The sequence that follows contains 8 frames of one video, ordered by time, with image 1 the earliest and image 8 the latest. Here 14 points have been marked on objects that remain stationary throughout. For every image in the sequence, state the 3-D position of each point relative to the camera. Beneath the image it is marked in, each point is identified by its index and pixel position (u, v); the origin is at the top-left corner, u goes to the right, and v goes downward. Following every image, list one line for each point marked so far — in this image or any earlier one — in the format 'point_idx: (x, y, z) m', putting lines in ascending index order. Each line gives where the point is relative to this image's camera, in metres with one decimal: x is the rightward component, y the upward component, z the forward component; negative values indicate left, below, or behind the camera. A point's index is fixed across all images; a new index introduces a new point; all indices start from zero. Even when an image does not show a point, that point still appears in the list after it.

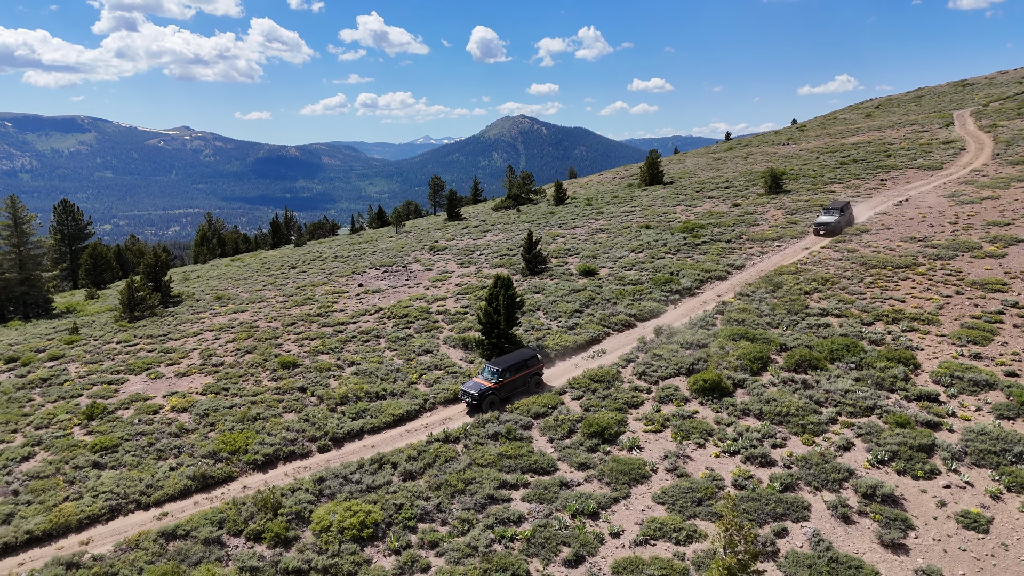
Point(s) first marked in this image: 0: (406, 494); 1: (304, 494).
0: (-2.5, -4.7, +16.7) m
1: (-4.8, -4.8, +16.8) m
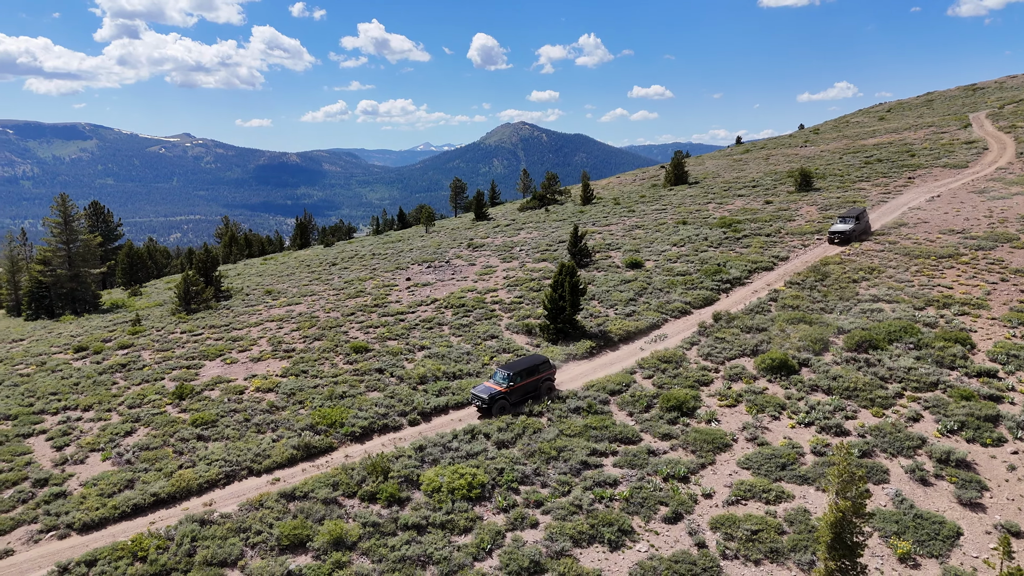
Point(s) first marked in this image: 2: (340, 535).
0: (-0.2, -4.2, +17.8) m
1: (-2.6, -4.2, +17.9) m
2: (-3.6, -5.2, +15.2) m
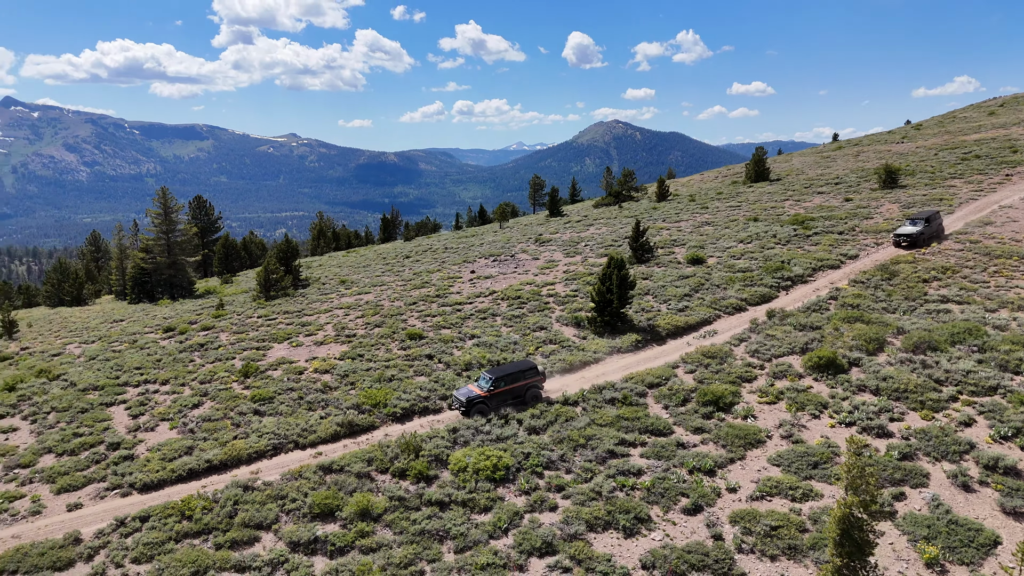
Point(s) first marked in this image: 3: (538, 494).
0: (+0.5, -3.9, +18.2) m
1: (-1.9, -3.9, +18.6) m
2: (-3.2, -4.8, +16.0) m
3: (+0.6, -4.6, +16.2) m
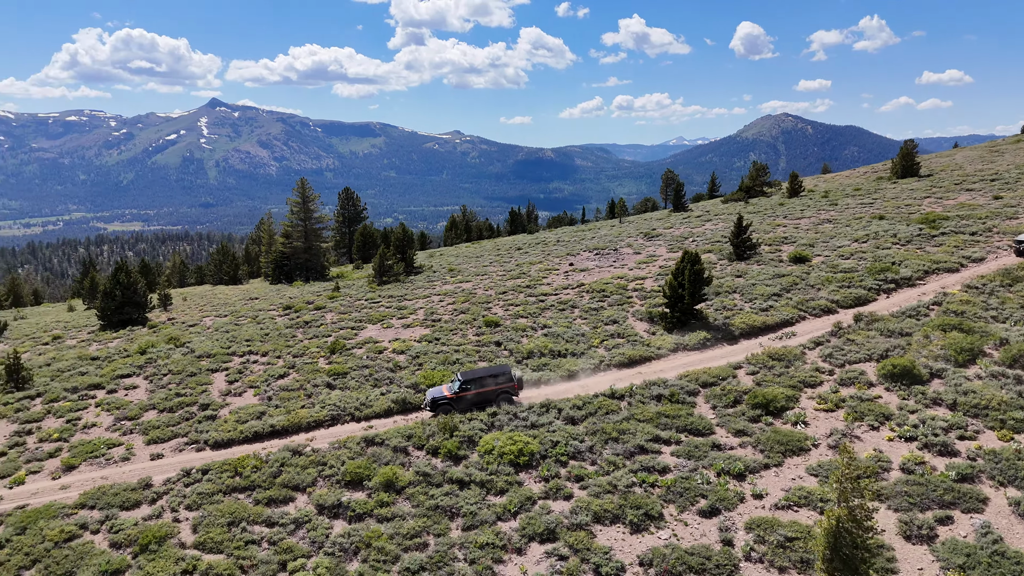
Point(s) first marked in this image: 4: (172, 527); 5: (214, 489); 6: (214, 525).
0: (+1.3, -3.7, +18.2) m
1: (-0.9, -3.6, +19.1) m
2: (-2.8, -4.4, +16.9) m
3: (+1.0, -4.4, +16.3) m
4: (-7.5, -5.2, +15.8) m
5: (-7.1, -4.8, +17.2) m
6: (-6.5, -5.2, +15.8) m
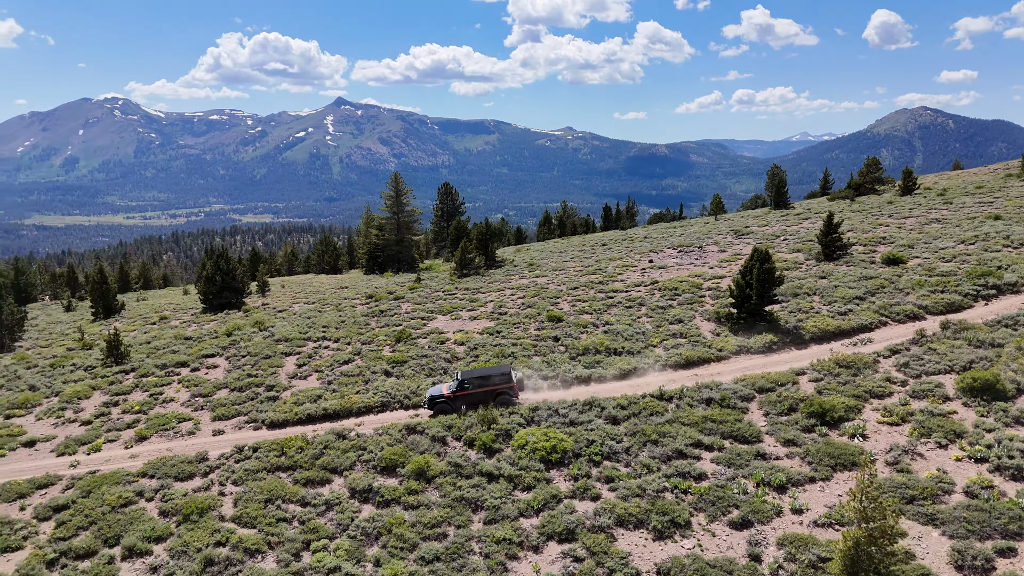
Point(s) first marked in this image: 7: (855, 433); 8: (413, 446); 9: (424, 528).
0: (+2.2, -3.6, +17.7) m
1: (+0.2, -3.4, +18.9) m
2: (-2.1, -4.2, +17.0) m
3: (+1.6, -4.2, +15.9) m
4: (-6.9, -4.9, +16.7) m
5: (-6.3, -4.4, +18.0) m
6: (-5.9, -4.9, +16.5) m
7: (+7.9, -3.3, +16.6) m
8: (-2.5, -4.0, +18.2) m
9: (-1.8, -5.0, +15.0) m
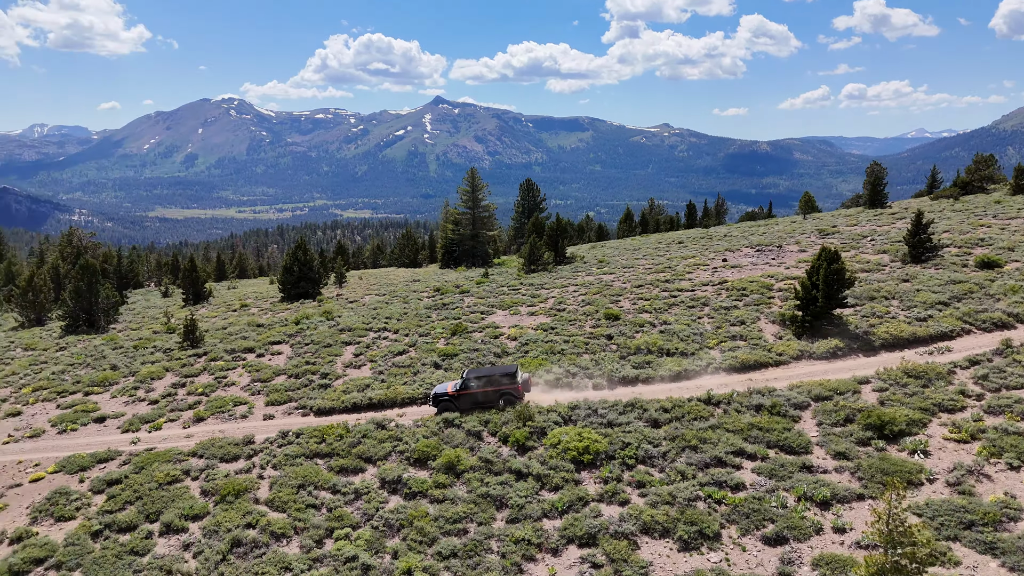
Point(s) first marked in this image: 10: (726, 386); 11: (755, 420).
0: (+3.0, -3.5, +17.0) m
1: (+1.1, -3.2, +18.5) m
2: (-1.4, -4.0, +16.8) m
3: (+2.1, -4.2, +15.3) m
4: (-6.1, -4.6, +17.1) m
5: (-5.4, -4.1, +18.3) m
6: (-5.2, -4.6, +16.8) m
7: (+8.5, -3.4, +15.2) m
8: (-1.6, -3.8, +18.1) m
9: (-1.4, -4.8, +14.8) m
10: (+5.7, -2.6, +19.5) m
11: (+5.8, -3.1, +17.3) m
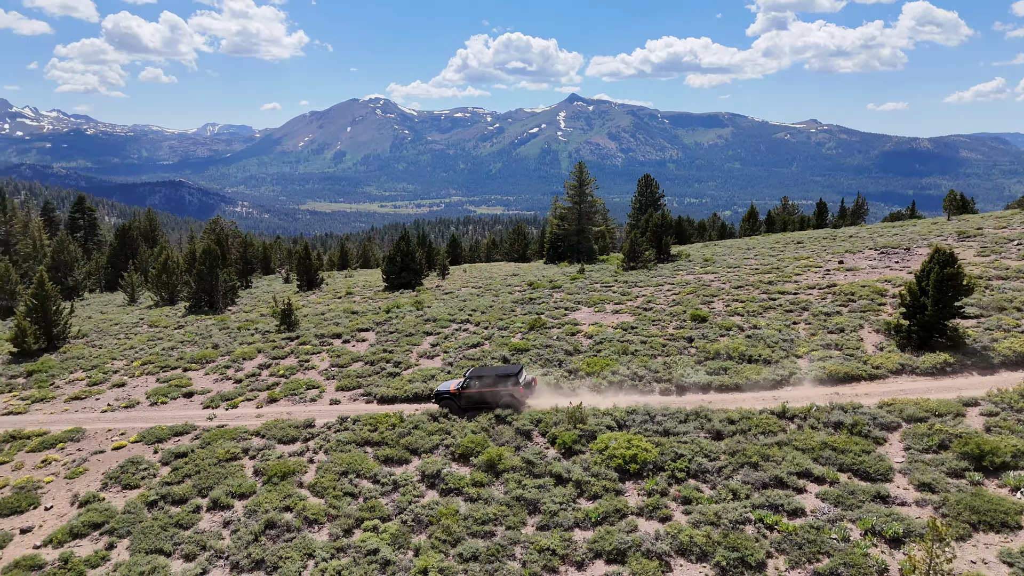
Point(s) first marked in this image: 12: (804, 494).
0: (+4.0, -3.4, +15.6) m
1: (+2.4, -3.1, +17.4) m
2: (-0.4, -3.9, +16.2) m
3: (+2.8, -4.1, +14.1) m
4: (-5.1, -4.2, +17.3) m
5: (-4.1, -3.8, +18.4) m
6: (-4.2, -4.3, +16.9) m
7: (+9.1, -3.5, +12.9) m
8: (-0.4, -3.6, +17.5) m
9: (-0.7, -4.6, +14.2) m
10: (+7.1, -2.7, +17.6) m
11: (+6.8, -3.2, +15.4) m
12: (+5.6, -3.9, +13.7) m
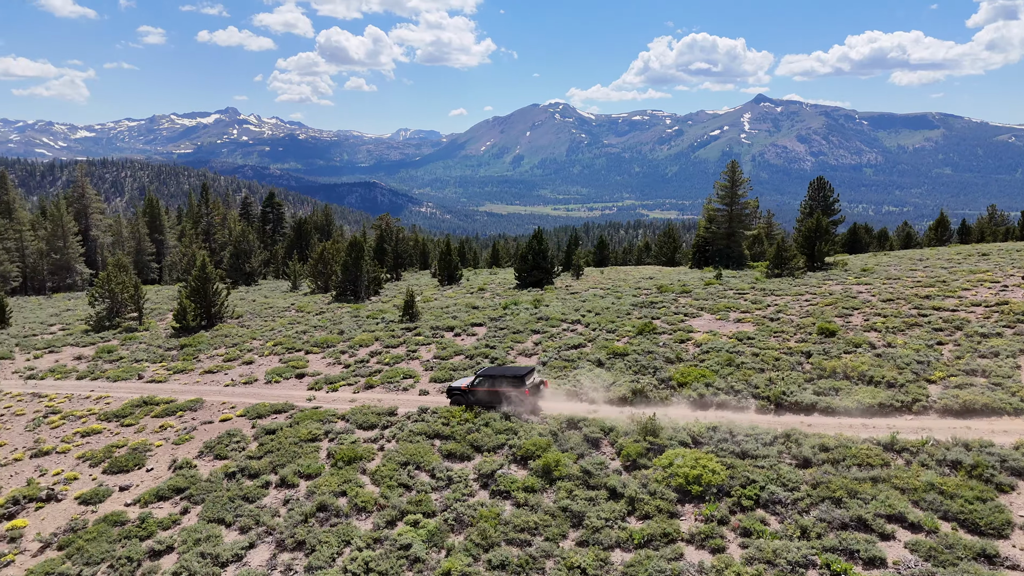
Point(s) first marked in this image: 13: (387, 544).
0: (+5.0, -3.5, +13.8) m
1: (+3.8, -3.2, +15.8) m
2: (+0.9, -3.8, +15.3) m
3: (+3.5, -4.1, +12.6) m
4: (-3.5, -4.0, +17.5) m
5: (-2.2, -3.6, +18.3) m
6: (-2.7, -4.0, +16.9) m
7: (+9.3, -3.8, +10.0) m
8: (+1.1, -3.5, +16.6) m
9: (0.0, -4.5, +13.5) m
10: (+8.5, -2.9, +14.9) m
11: (+7.7, -3.4, +12.9) m
12: (+6.1, -4.1, +11.6) m
13: (-2.3, -4.8, +13.5) m
